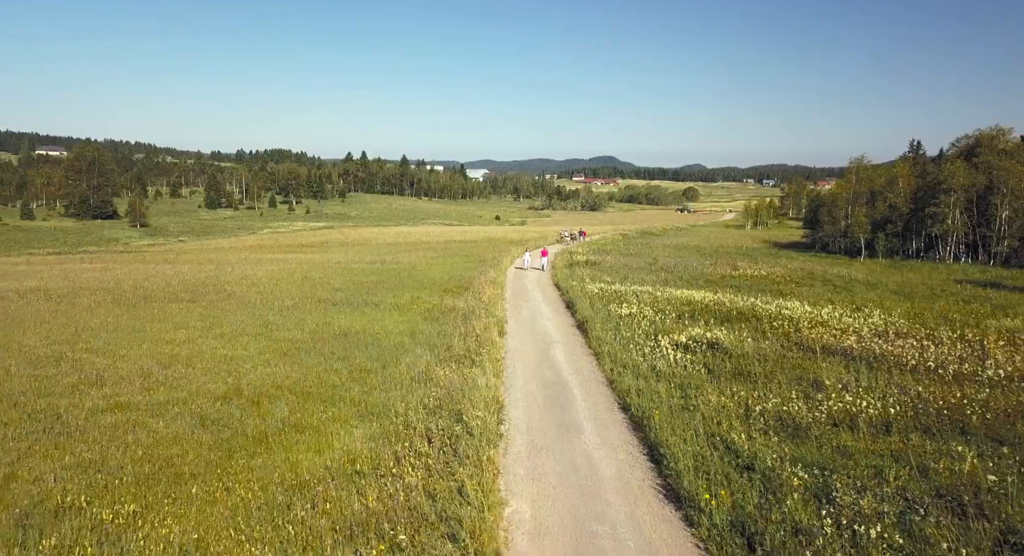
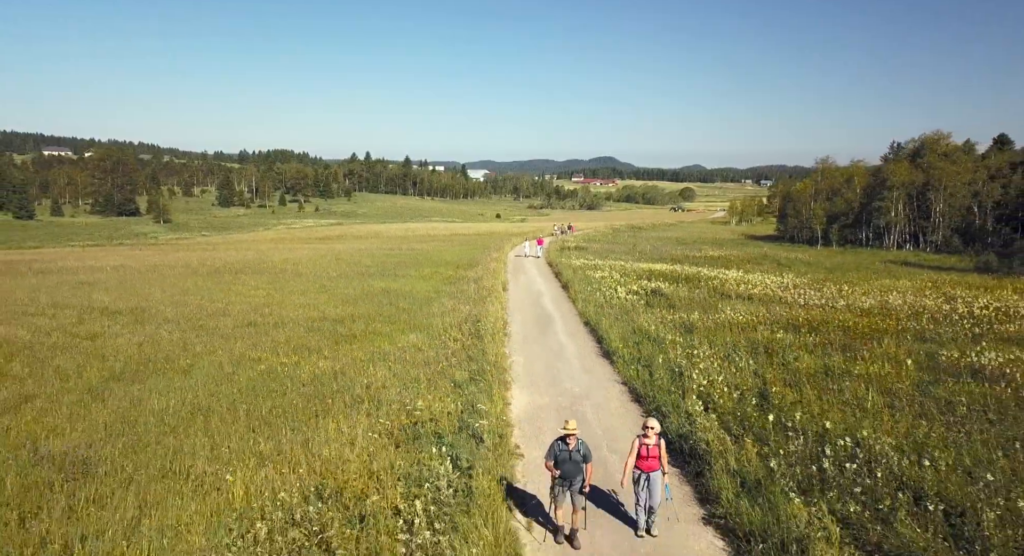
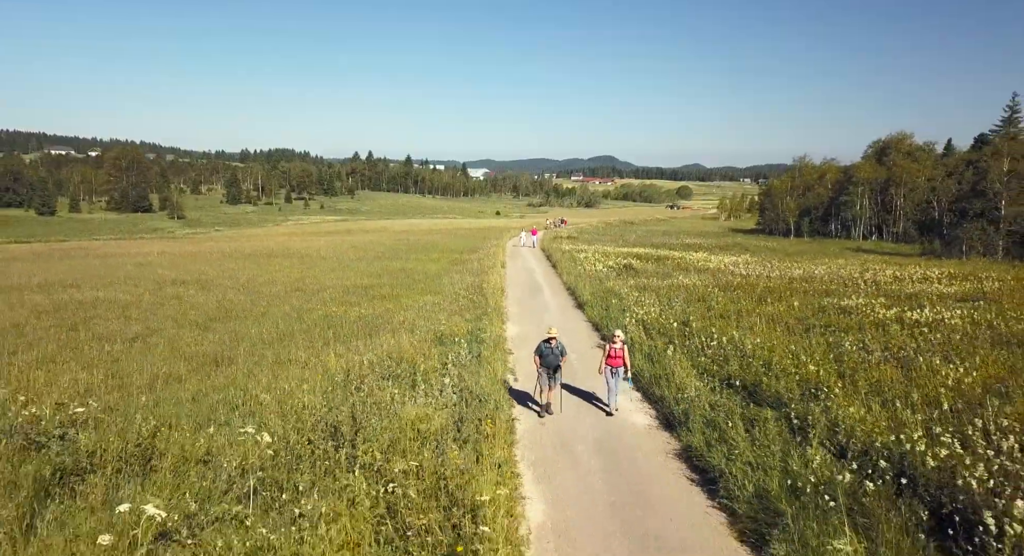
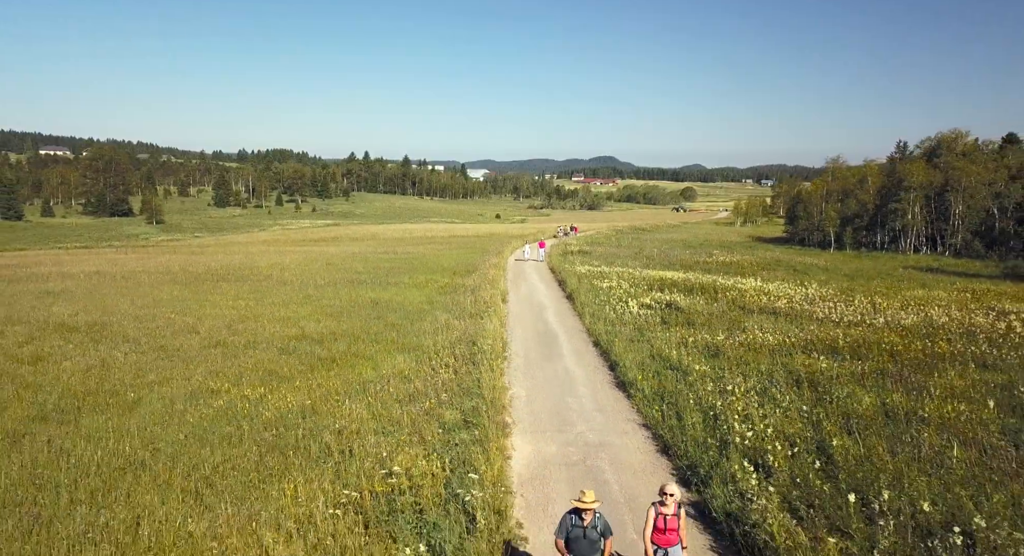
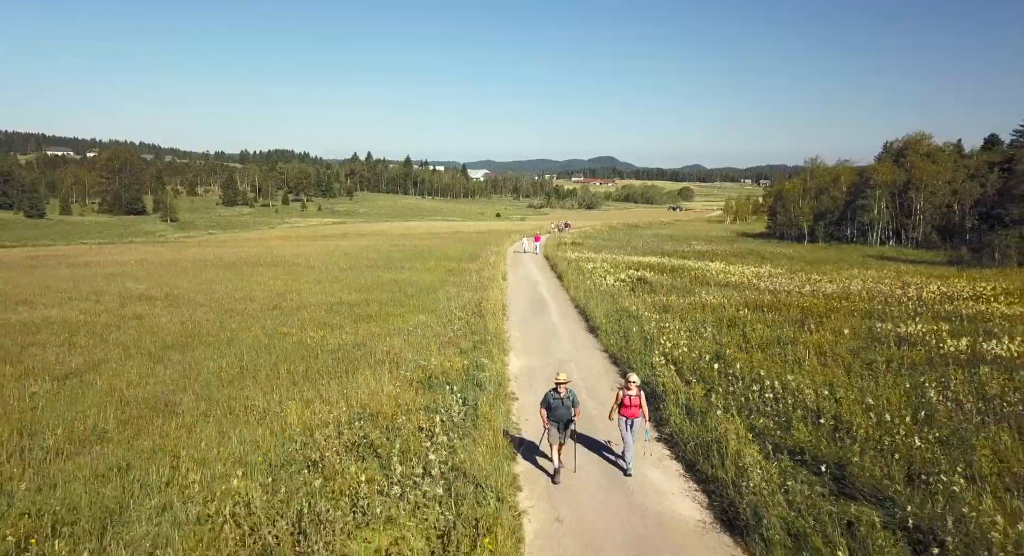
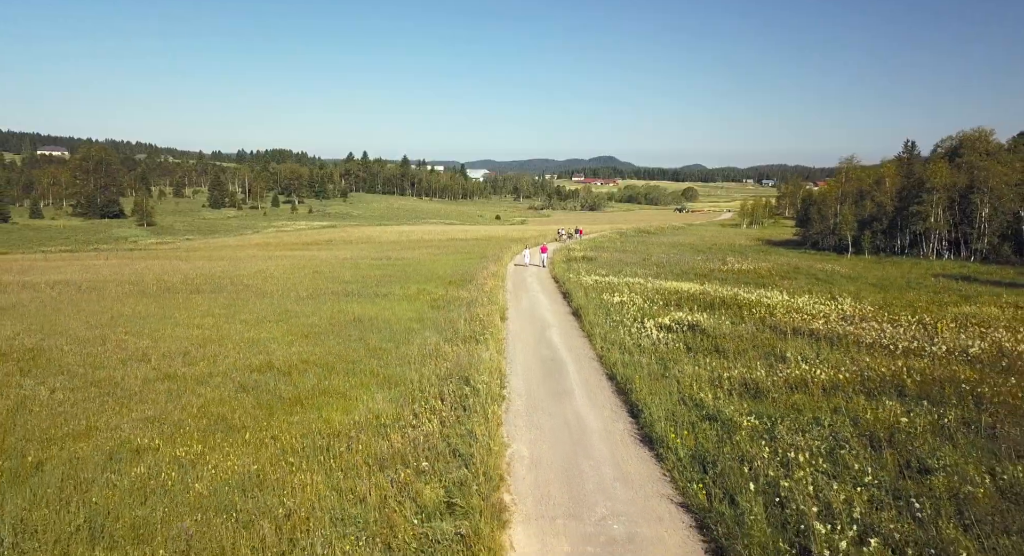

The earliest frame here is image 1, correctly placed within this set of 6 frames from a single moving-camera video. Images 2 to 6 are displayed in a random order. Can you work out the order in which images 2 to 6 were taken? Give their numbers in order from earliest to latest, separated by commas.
6, 4, 2, 5, 3
